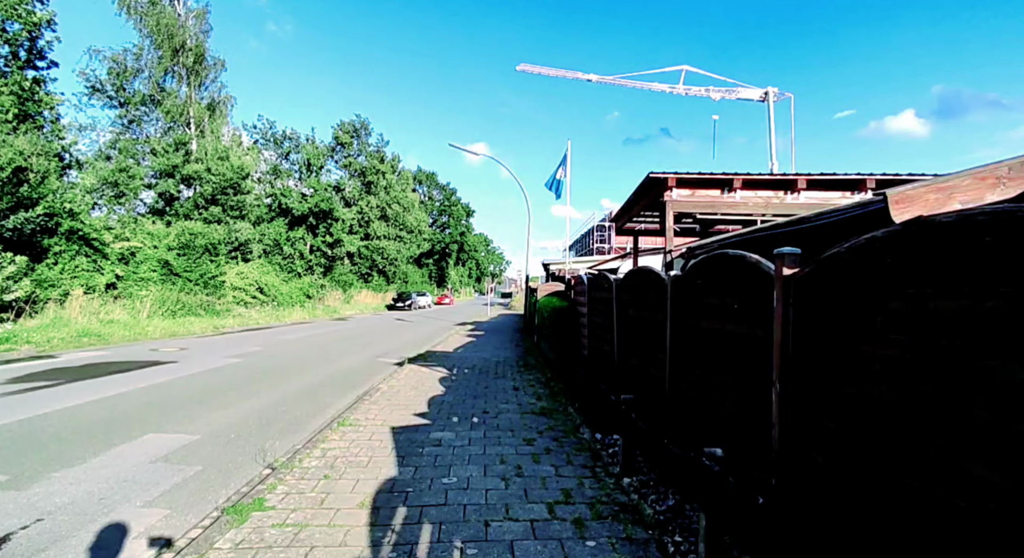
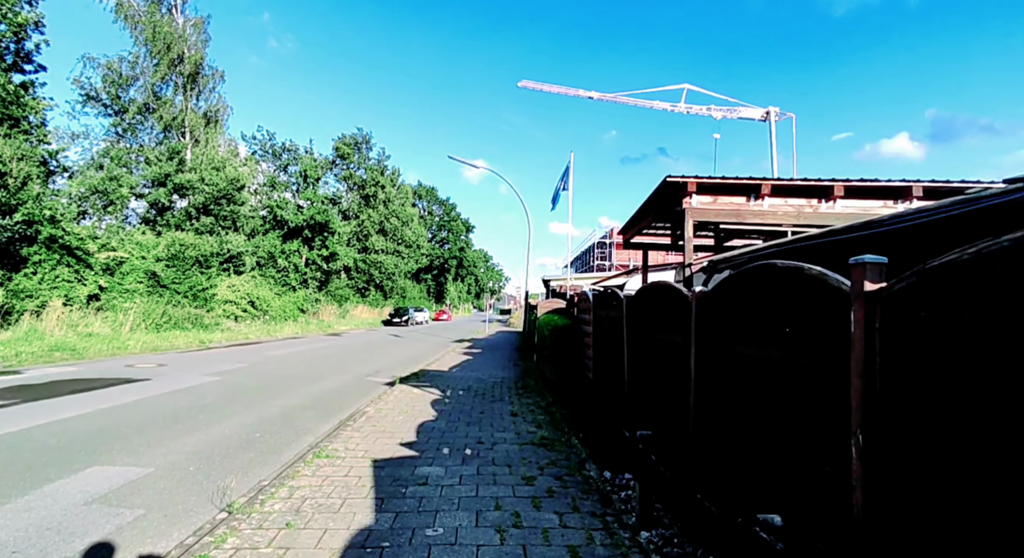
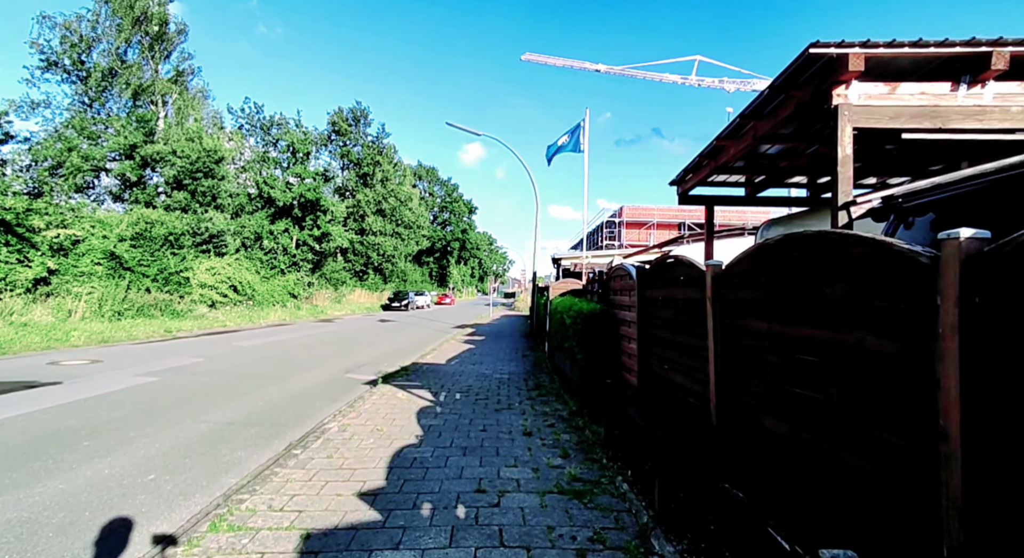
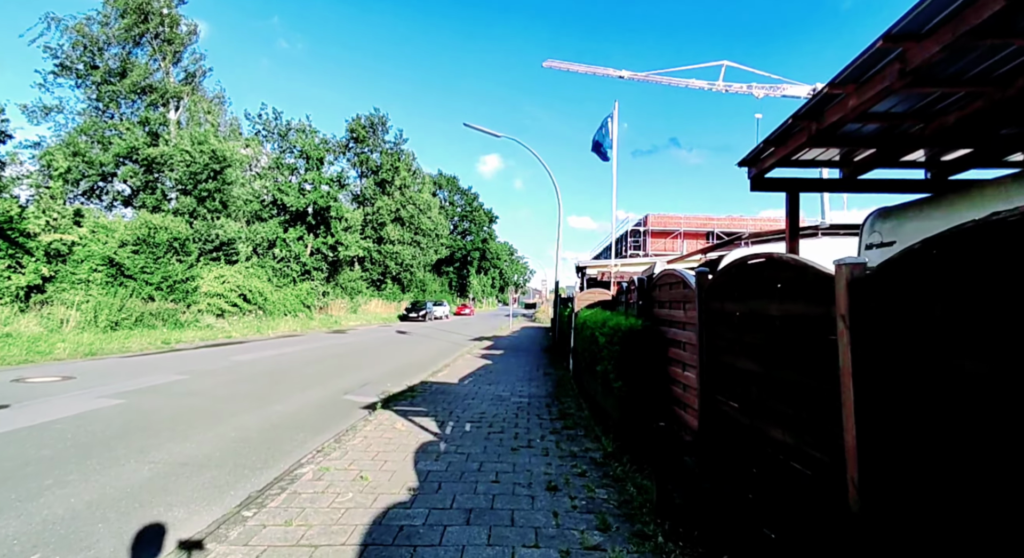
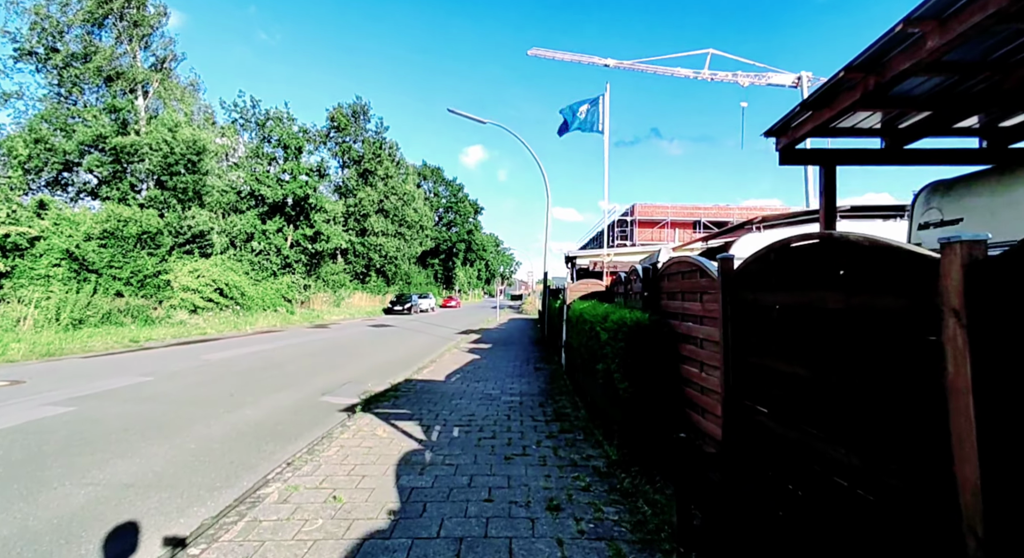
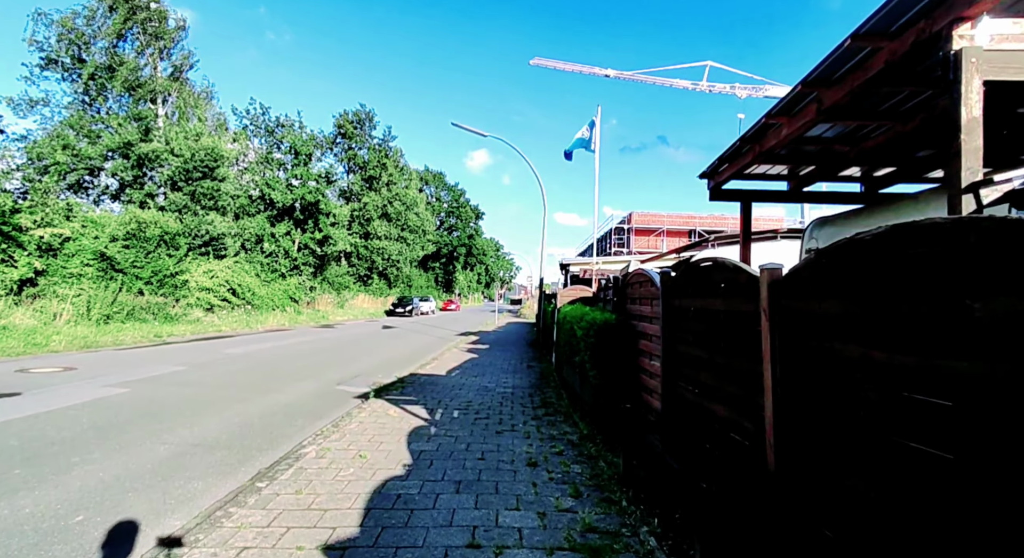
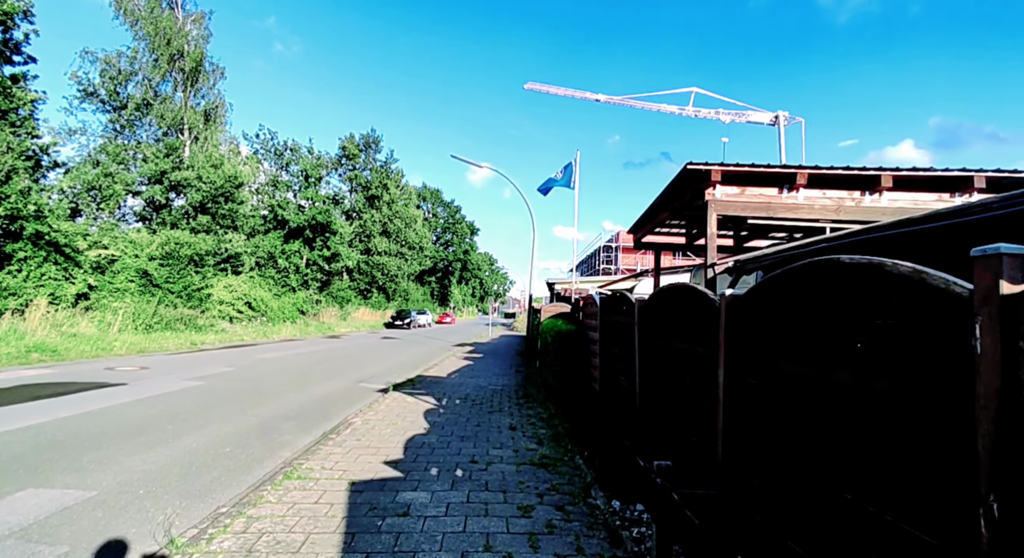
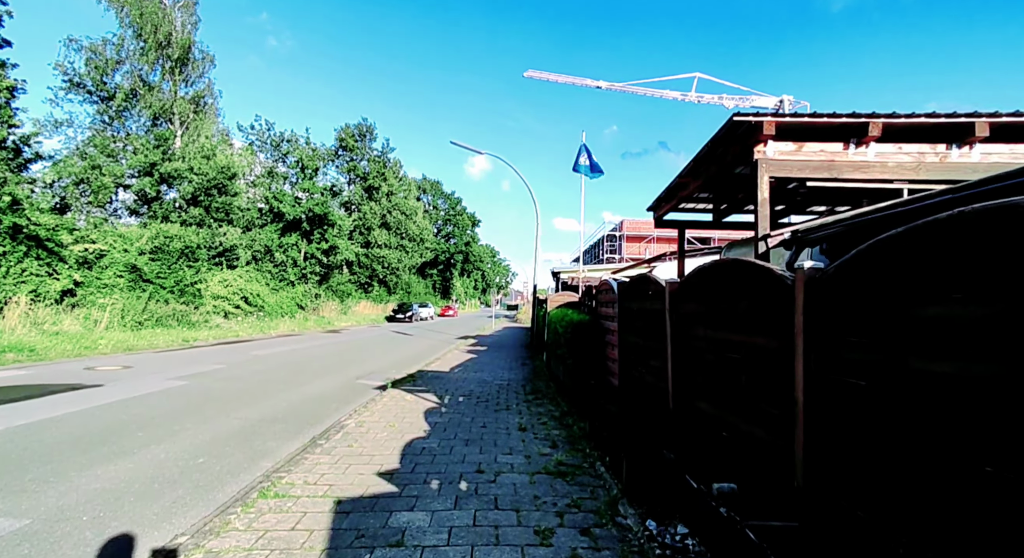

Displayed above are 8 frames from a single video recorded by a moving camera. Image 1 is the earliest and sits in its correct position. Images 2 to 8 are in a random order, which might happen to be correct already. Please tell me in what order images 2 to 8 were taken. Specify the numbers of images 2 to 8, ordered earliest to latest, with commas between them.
2, 7, 8, 3, 6, 4, 5
